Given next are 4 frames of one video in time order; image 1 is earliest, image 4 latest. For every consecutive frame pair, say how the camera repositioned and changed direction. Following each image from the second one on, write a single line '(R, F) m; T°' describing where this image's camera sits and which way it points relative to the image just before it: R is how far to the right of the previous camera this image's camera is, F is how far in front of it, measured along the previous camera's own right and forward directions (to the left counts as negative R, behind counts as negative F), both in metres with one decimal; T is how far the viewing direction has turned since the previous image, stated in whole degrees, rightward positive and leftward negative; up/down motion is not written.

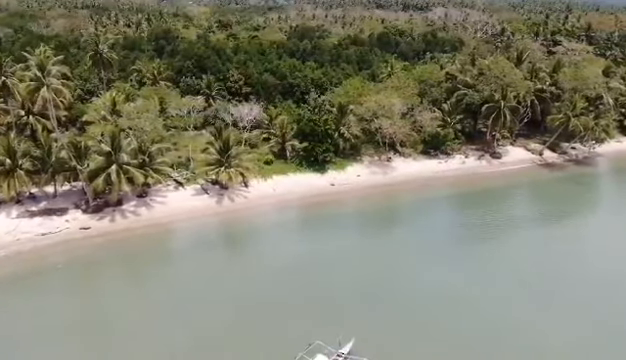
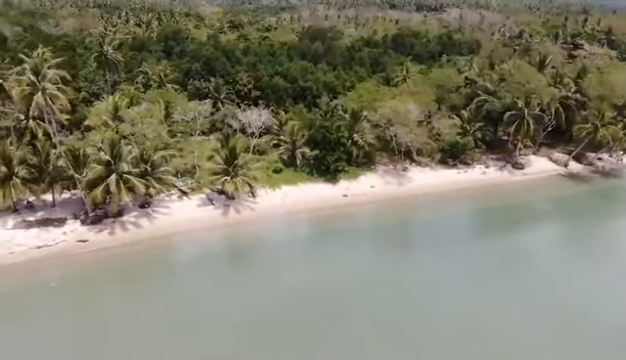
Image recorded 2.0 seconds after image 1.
(-0.1, +2.6) m; -1°
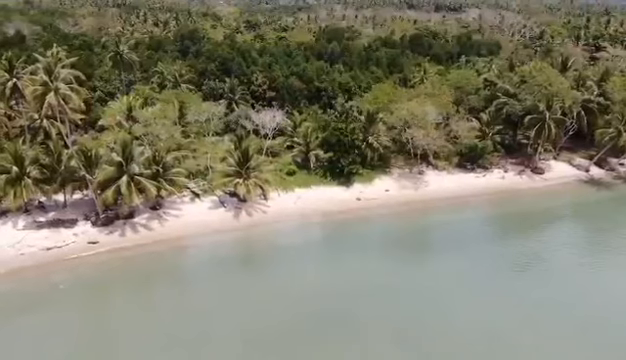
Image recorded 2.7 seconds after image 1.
(+0.2, +0.8) m; -2°
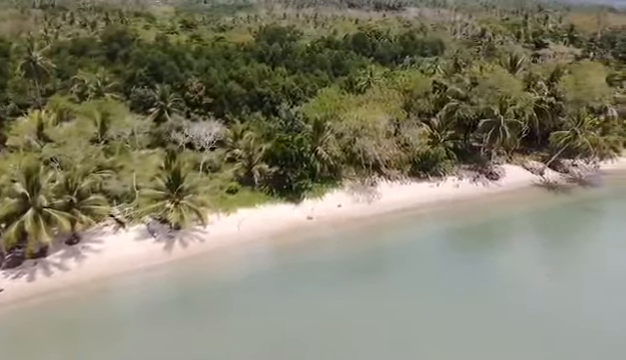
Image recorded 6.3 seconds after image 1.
(+0.3, +4.4) m; +6°
